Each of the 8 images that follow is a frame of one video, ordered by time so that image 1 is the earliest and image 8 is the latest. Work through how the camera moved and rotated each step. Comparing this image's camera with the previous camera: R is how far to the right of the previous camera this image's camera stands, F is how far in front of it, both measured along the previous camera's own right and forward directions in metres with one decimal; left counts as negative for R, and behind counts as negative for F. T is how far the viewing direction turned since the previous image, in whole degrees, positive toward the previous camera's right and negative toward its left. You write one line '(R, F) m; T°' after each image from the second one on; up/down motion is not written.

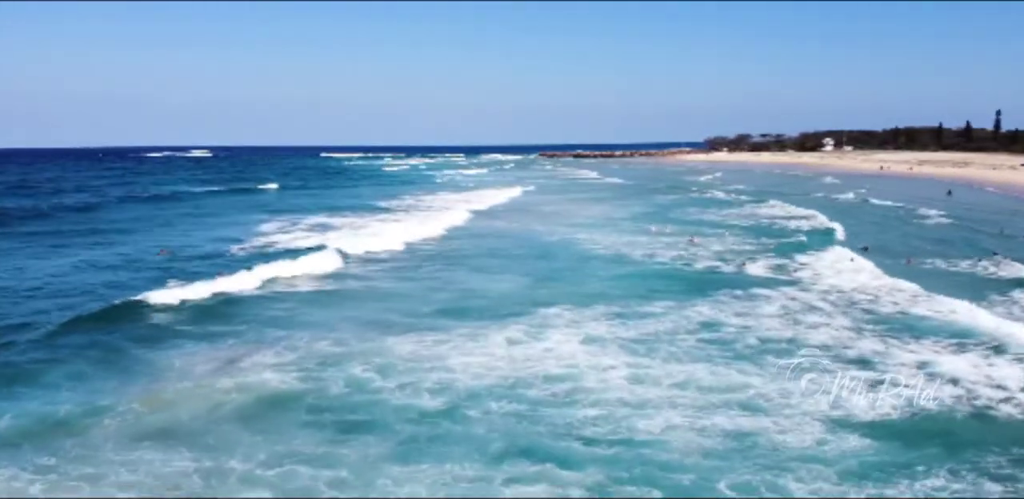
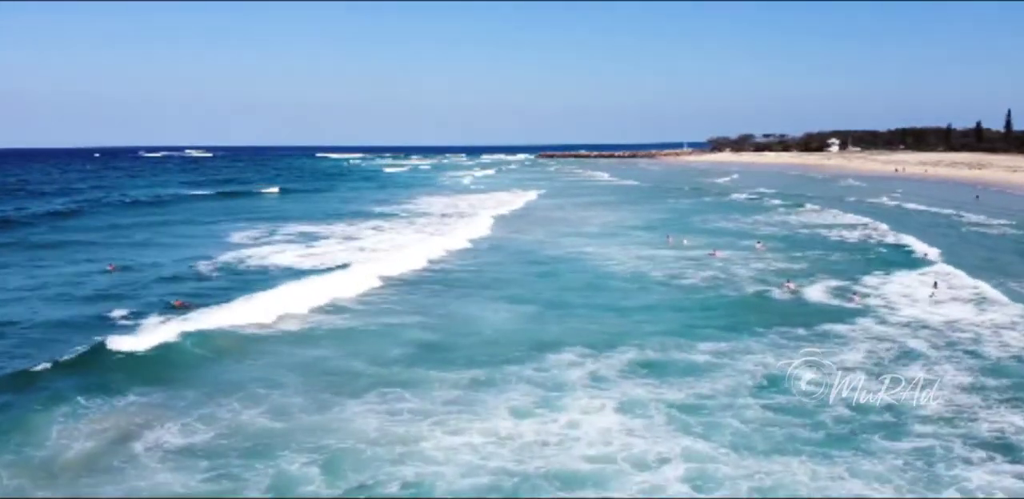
(0.0, +3.8) m; 0°
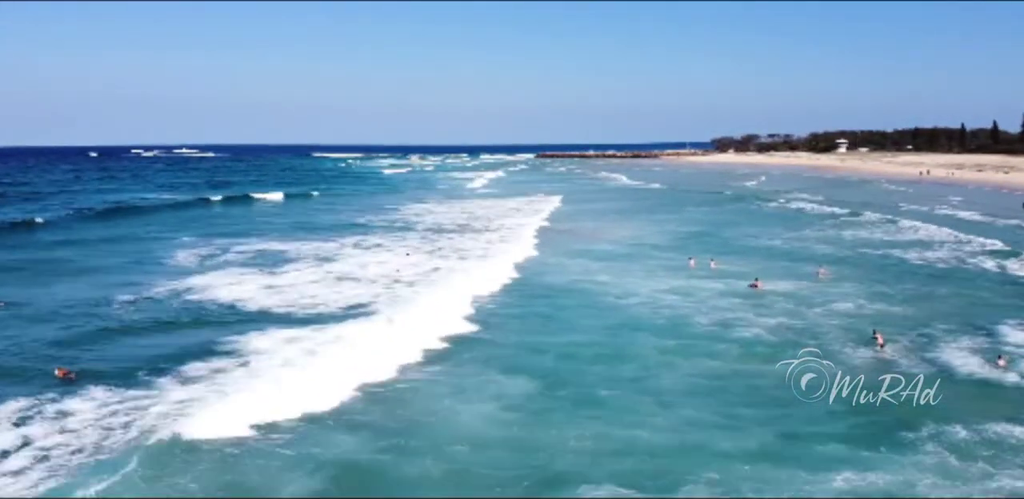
(0.0, +5.1) m; 0°
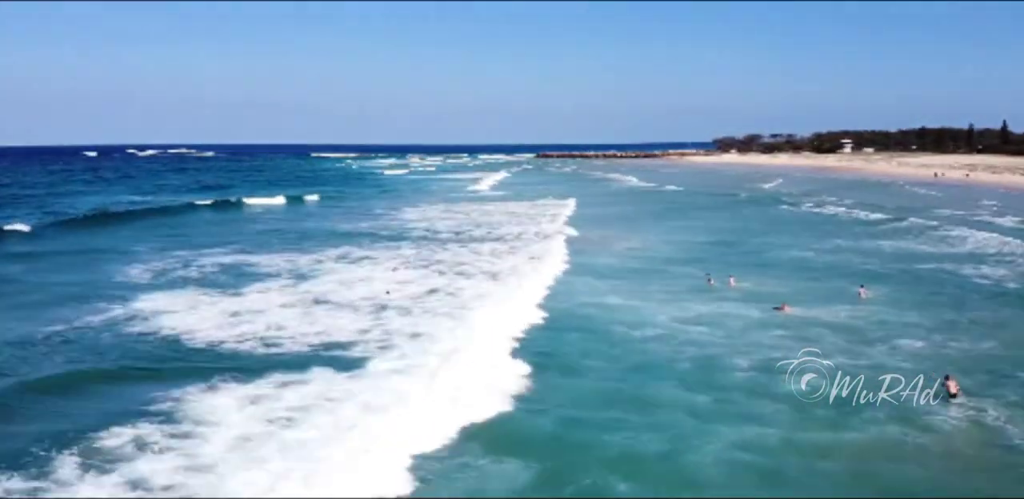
(0.0, +2.7) m; 0°
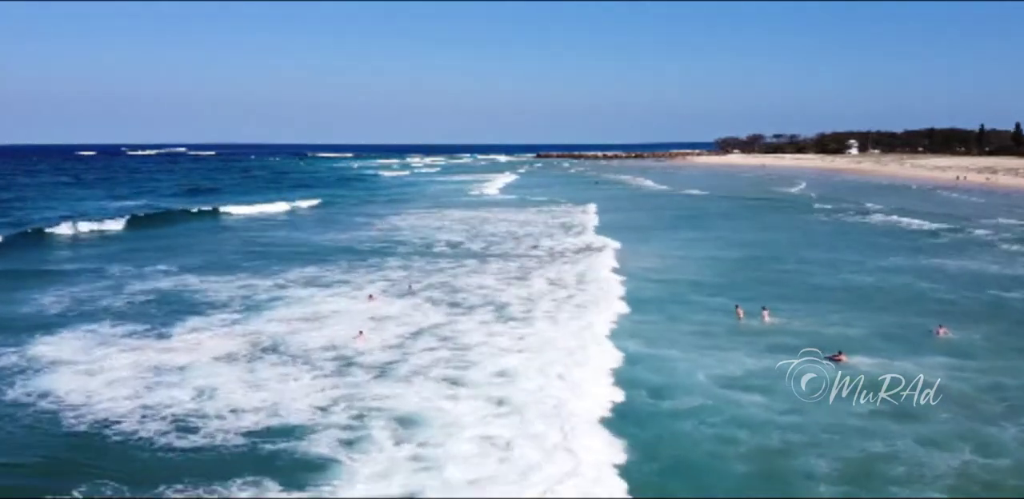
(0.0, +3.6) m; 0°
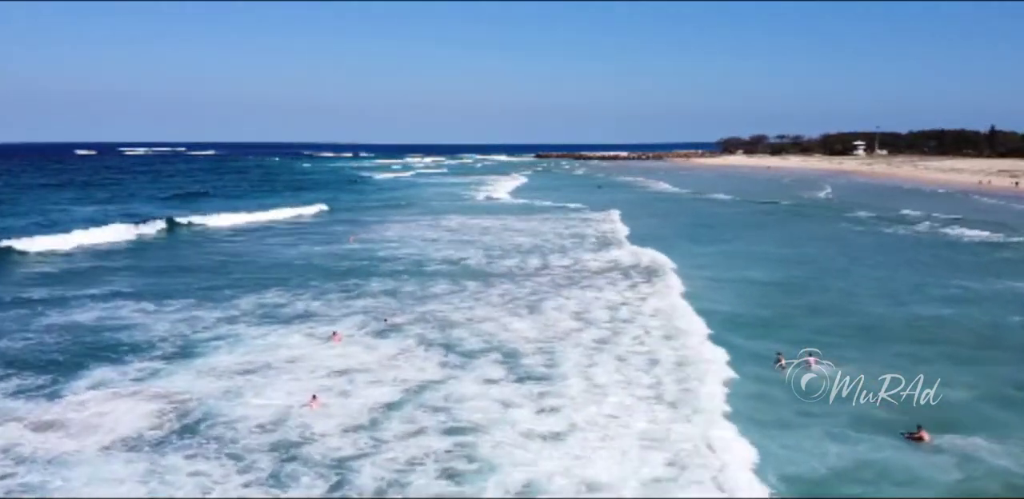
(-0.3, +3.8) m; 0°
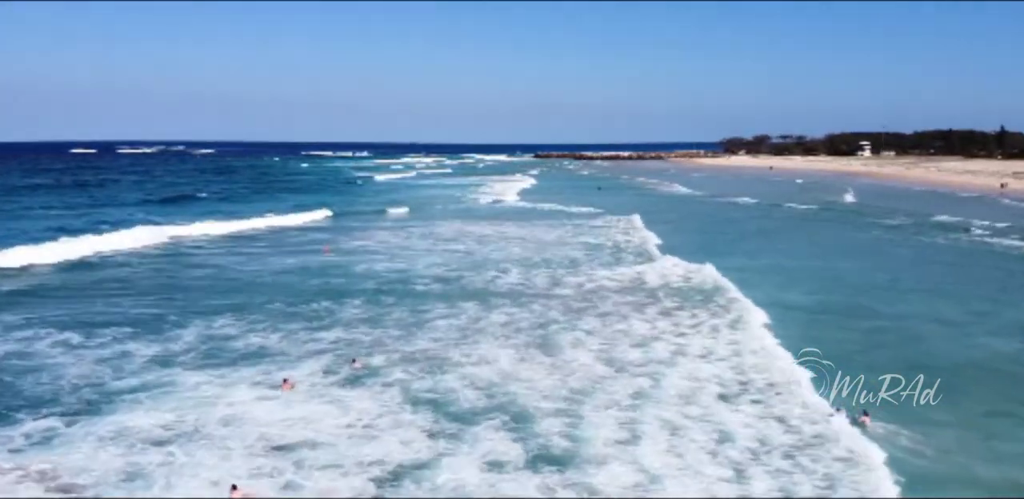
(-0.2, +3.2) m; 0°
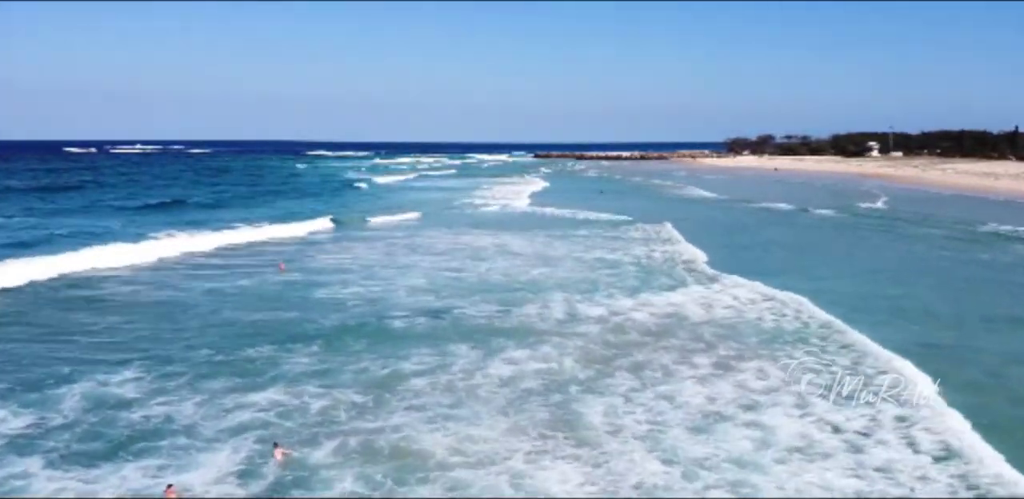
(-0.1, +3.8) m; 0°
